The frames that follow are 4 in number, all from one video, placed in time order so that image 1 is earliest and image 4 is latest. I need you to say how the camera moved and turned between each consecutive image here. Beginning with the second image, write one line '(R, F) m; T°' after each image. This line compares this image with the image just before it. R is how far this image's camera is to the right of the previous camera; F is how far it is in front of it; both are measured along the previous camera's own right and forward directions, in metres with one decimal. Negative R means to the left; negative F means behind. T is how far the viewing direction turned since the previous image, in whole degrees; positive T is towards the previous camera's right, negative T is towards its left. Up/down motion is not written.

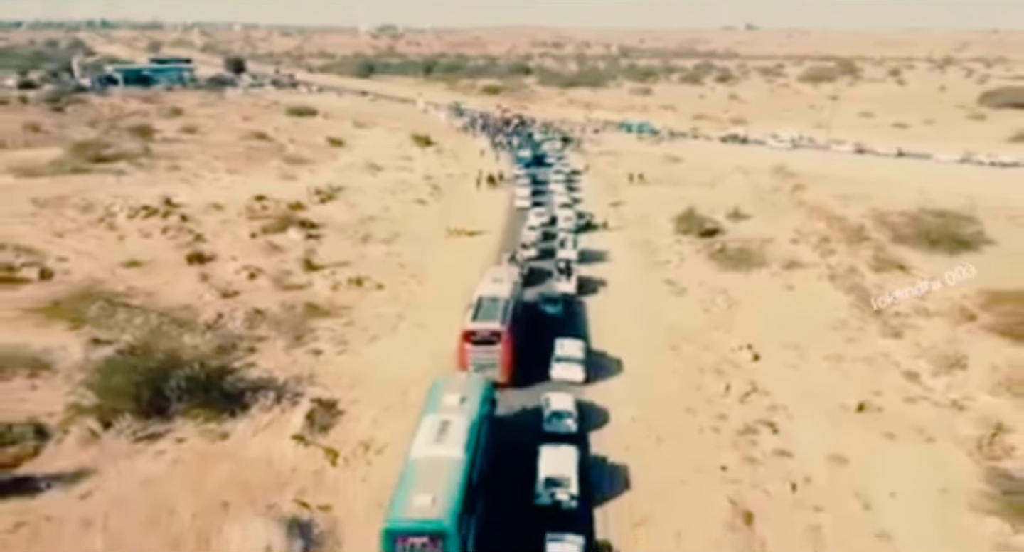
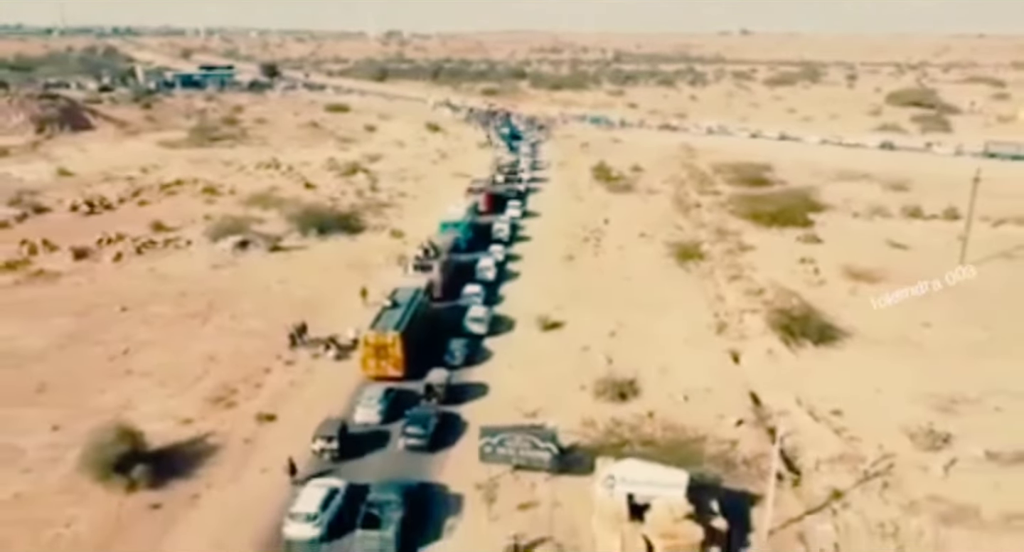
(+2.6, -30.8) m; 0°
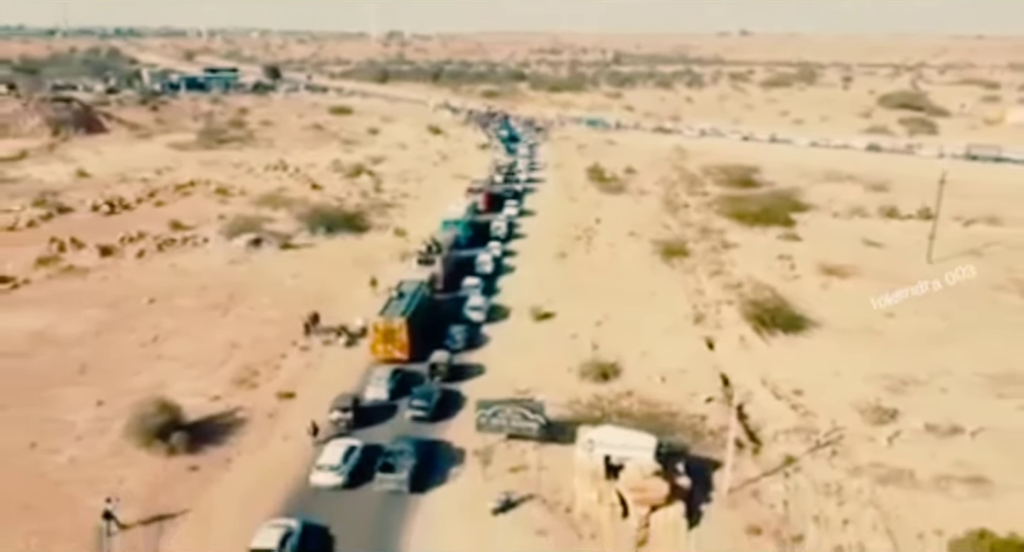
(+0.3, -3.4) m; 0°
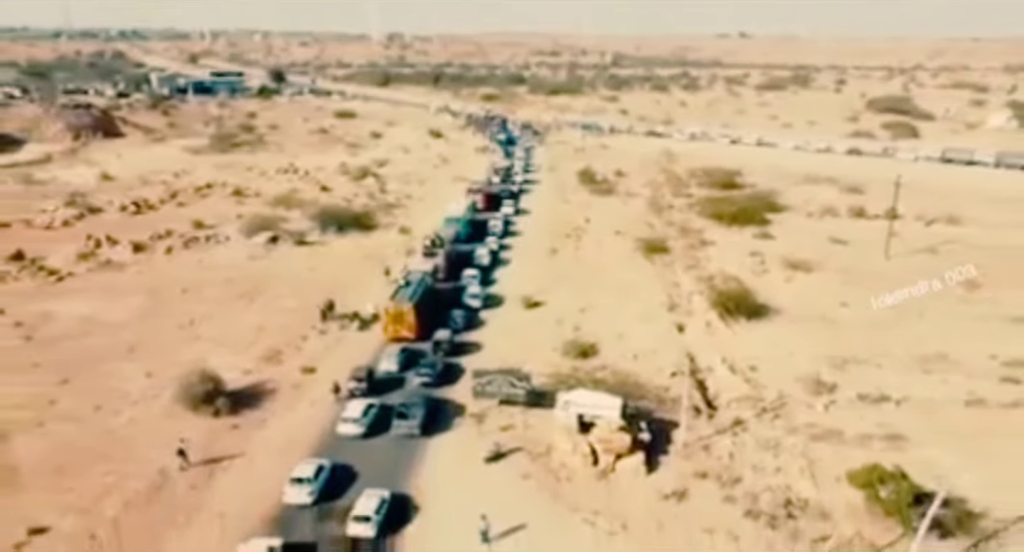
(+0.4, -5.2) m; 0°
